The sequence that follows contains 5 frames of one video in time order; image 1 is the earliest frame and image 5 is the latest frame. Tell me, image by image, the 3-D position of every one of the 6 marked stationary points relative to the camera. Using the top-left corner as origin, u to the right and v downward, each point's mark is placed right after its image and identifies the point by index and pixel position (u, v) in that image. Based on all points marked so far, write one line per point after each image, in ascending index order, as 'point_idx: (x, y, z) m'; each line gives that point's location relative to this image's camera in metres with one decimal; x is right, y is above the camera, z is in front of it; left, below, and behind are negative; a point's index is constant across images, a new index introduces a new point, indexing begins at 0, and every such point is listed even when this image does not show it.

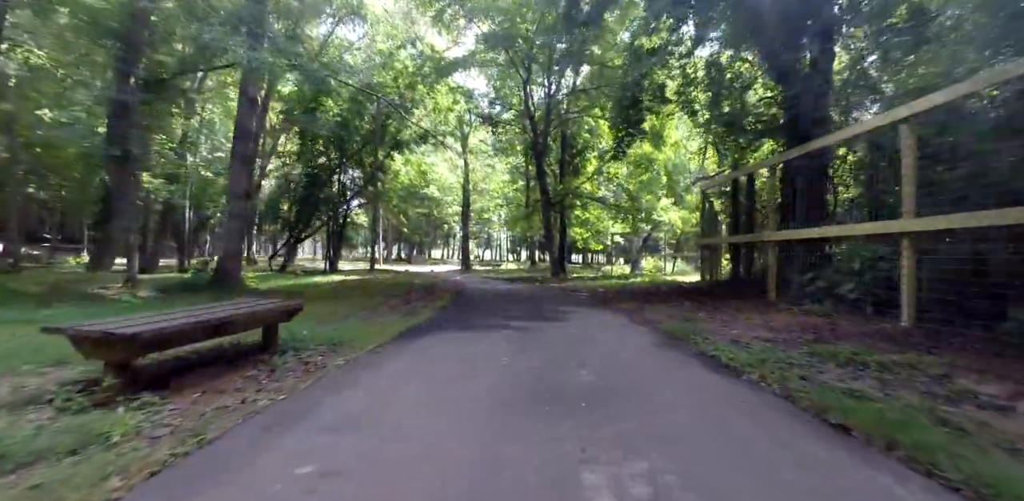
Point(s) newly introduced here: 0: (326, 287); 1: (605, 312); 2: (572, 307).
0: (-5.2, -1.0, +13.0) m
1: (+1.7, -1.1, +8.1) m
2: (+1.1, -1.1, +8.6) m
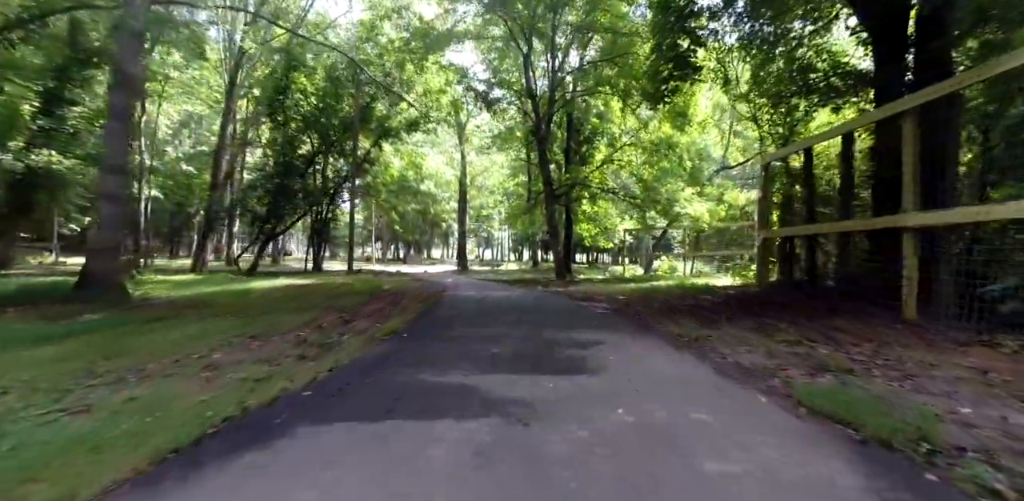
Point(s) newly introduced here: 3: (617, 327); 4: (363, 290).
0: (-5.4, -0.9, +9.8) m
1: (+1.5, -1.0, +4.8) m
2: (+1.0, -1.0, +5.3) m
3: (+1.4, -1.0, +6.0) m
4: (-3.5, -0.9, +10.6) m
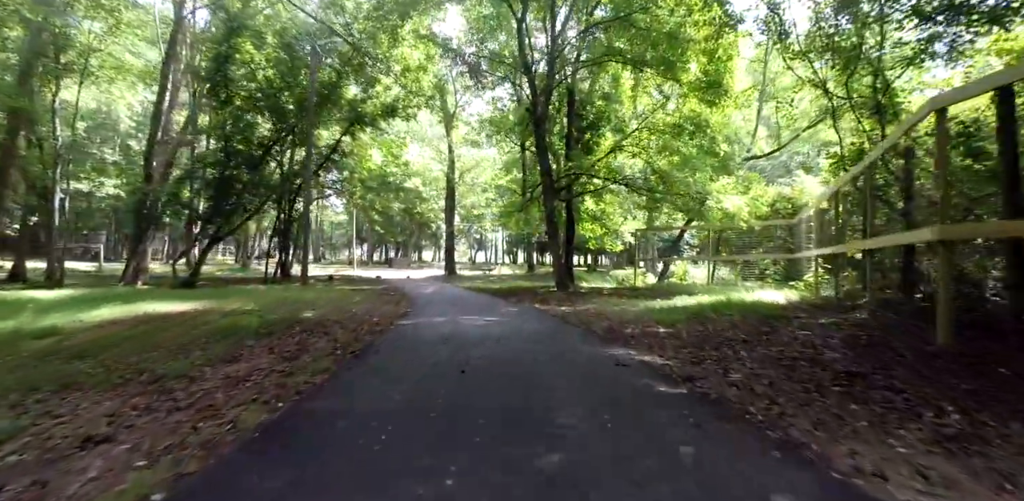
0: (-5.6, -1.1, +5.9) m
1: (+1.3, -1.1, +1.0) m
2: (+0.8, -1.1, +1.5) m
3: (+1.2, -1.1, +2.1) m
4: (-3.7, -1.1, +6.7) m
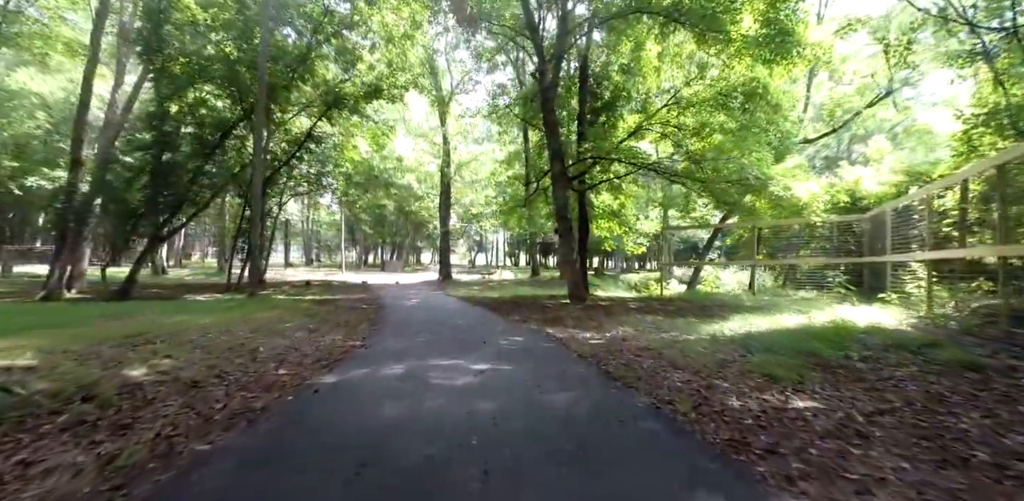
0: (-5.6, -1.1, +2.3) m
1: (+1.4, -1.1, -2.6) m
2: (+0.8, -1.1, -2.1) m
3: (+1.2, -1.1, -1.4) m
4: (-3.7, -1.1, +3.1) m
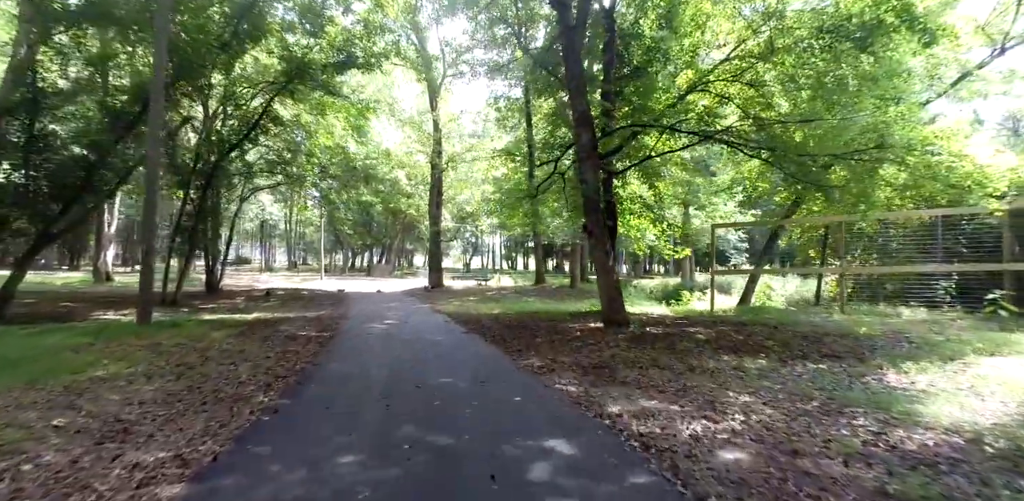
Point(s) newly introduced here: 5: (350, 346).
0: (-5.2, -1.1, -1.9) m
1: (+1.8, -1.1, -6.7) m
2: (+1.2, -1.1, -6.2) m
3: (+1.6, -1.1, -5.6) m
4: (-3.3, -1.1, -1.0) m
5: (-3.0, -1.9, +9.0) m
